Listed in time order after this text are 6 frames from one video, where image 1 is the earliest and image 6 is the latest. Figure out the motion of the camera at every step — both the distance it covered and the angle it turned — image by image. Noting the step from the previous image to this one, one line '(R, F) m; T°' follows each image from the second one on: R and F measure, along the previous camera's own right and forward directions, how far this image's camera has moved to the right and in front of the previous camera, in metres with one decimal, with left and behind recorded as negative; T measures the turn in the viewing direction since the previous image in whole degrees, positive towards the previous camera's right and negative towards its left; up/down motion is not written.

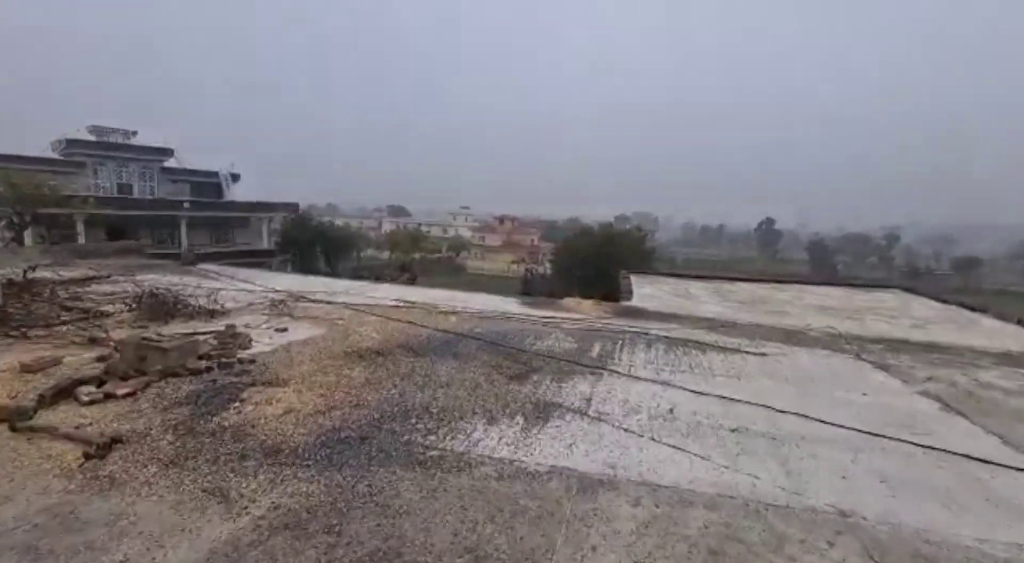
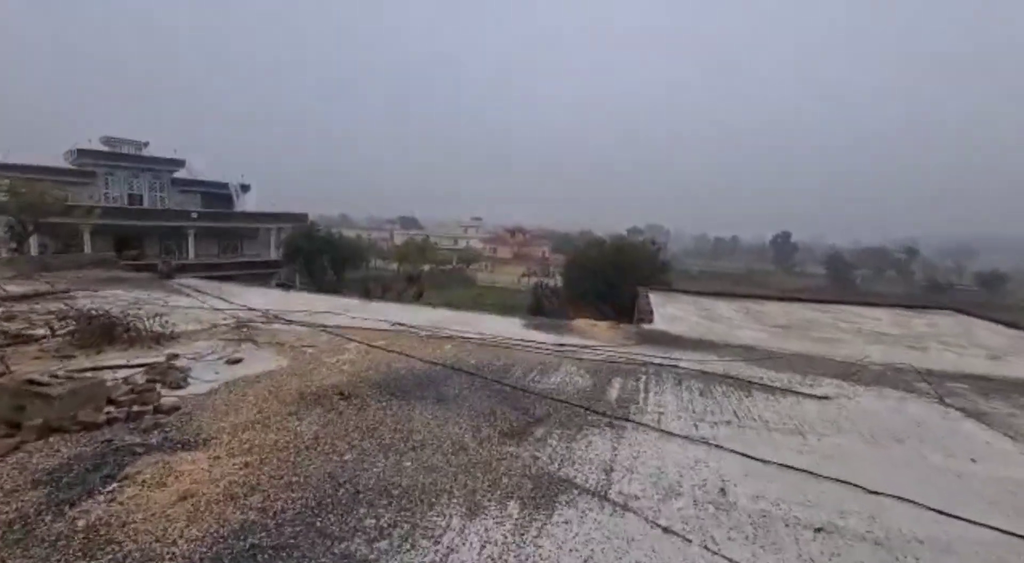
(+0.1, +1.2) m; -1°
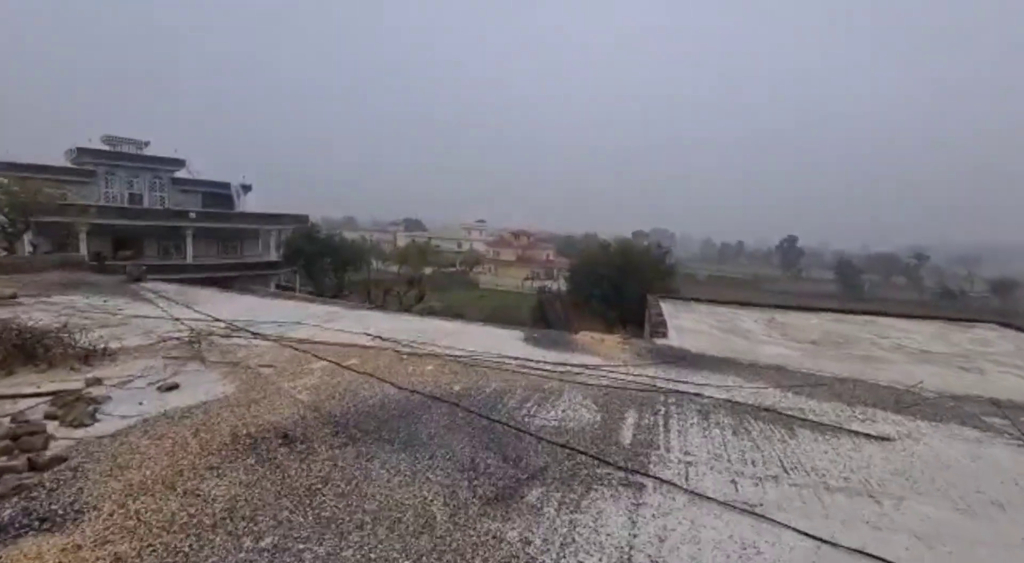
(+0.1, +1.0) m; -1°
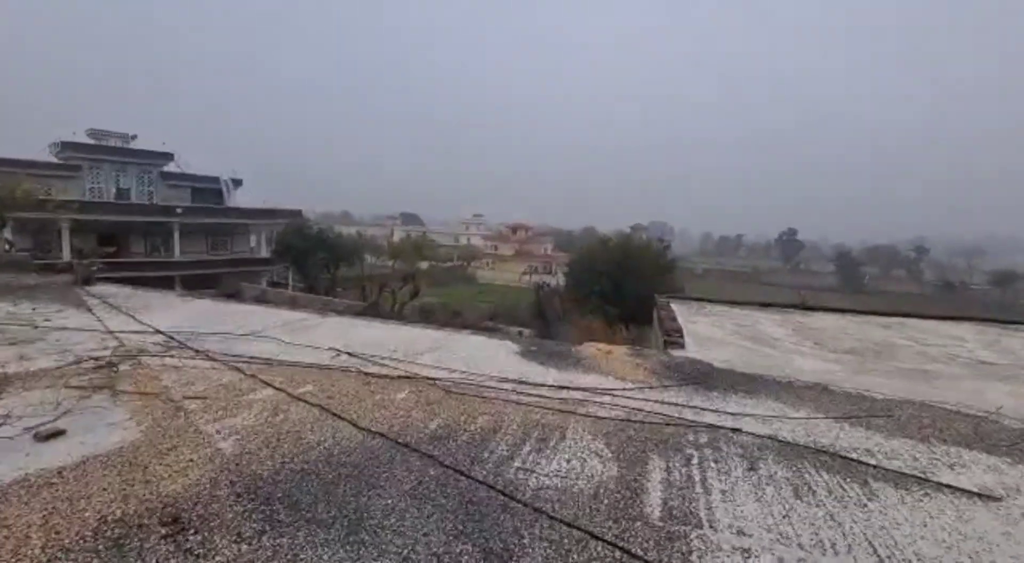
(+0.1, +1.1) m; 0°
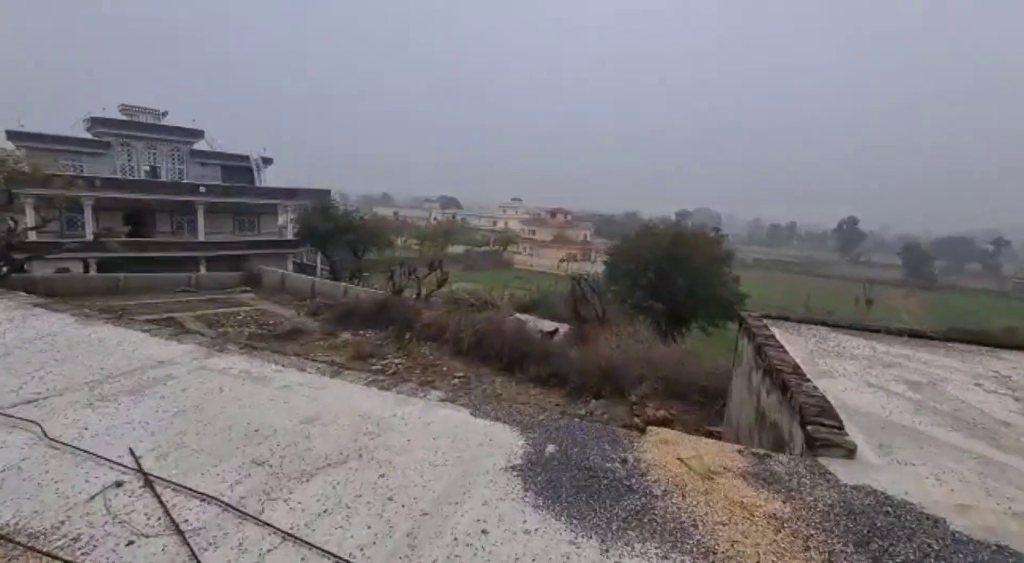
(+0.3, +3.4) m; -4°
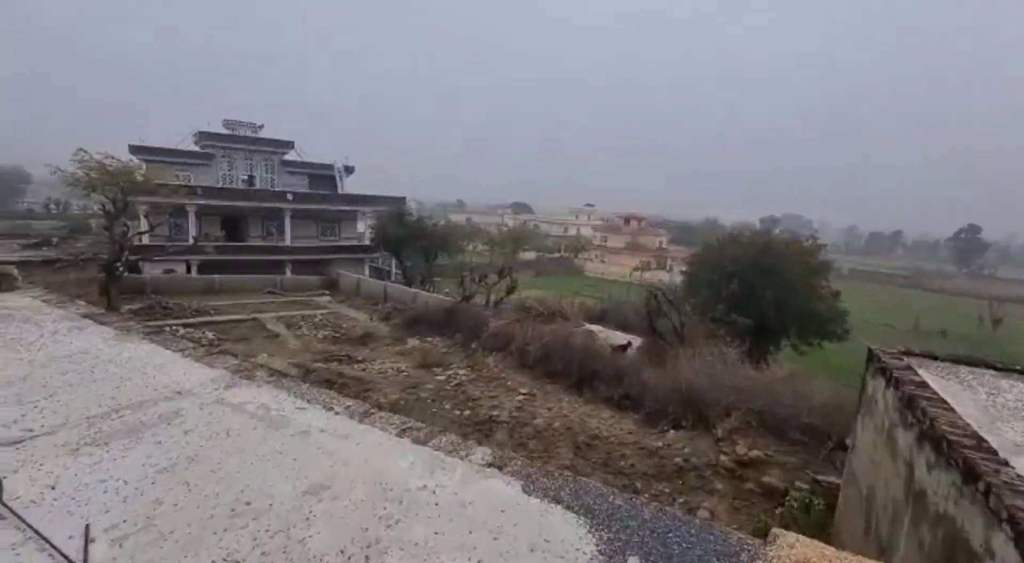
(0.0, +1.0) m; -8°
